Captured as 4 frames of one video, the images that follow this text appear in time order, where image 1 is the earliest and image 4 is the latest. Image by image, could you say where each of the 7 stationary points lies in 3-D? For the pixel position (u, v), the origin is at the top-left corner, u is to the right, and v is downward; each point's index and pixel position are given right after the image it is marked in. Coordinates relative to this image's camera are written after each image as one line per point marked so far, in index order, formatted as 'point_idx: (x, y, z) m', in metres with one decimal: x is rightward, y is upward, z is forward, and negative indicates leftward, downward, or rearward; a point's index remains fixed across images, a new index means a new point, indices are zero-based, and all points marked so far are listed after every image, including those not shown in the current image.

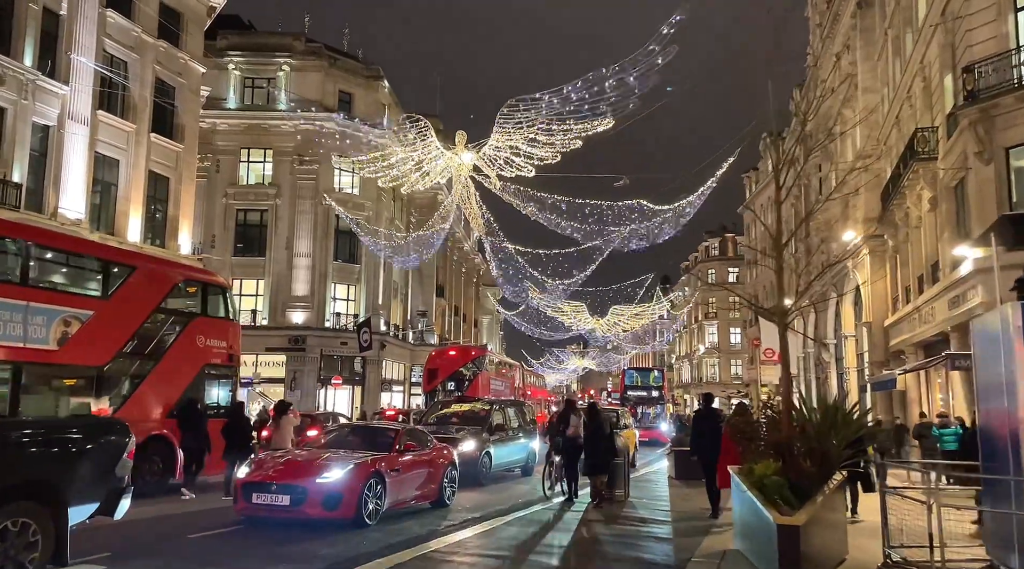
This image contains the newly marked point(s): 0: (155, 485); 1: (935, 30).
0: (-5.8, -3.3, +14.4) m
1: (+9.2, +5.5, +19.3) m
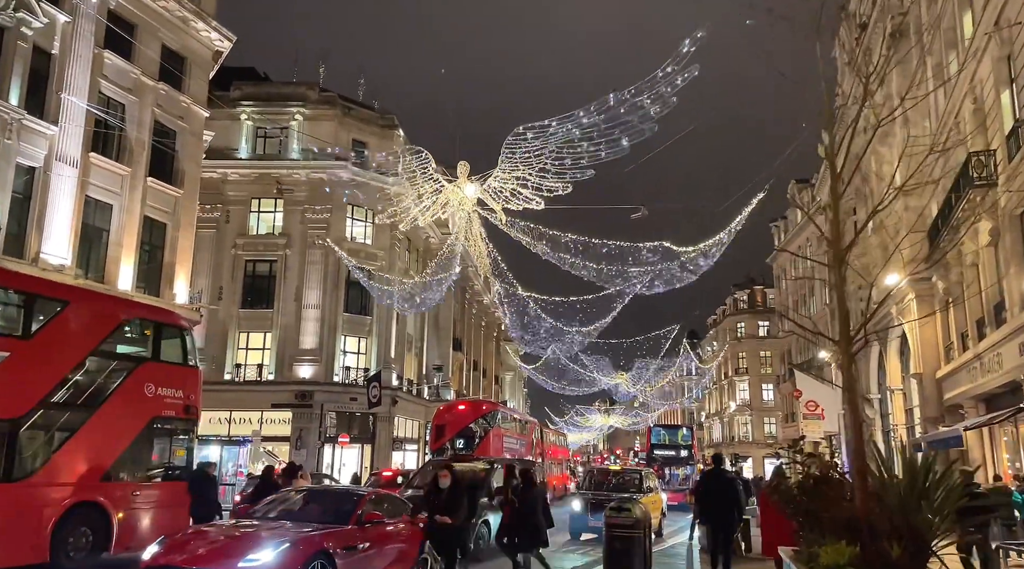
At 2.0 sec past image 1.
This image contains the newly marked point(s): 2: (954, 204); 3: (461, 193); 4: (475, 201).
0: (-5.8, -3.8, +12.3) m
1: (+9.3, +4.7, +17.4) m
2: (+9.9, +1.8, +19.9) m
3: (-1.1, +2.0, +19.5) m
4: (-0.8, +1.9, +19.9) m
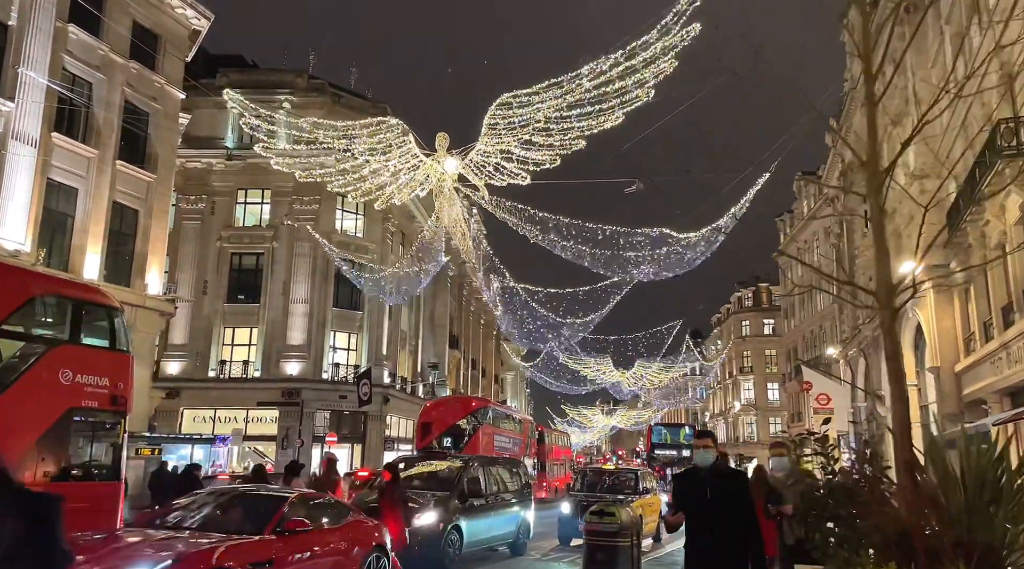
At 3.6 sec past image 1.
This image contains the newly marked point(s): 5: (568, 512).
0: (-6.2, -3.5, +10.8) m
1: (+9.0, +5.1, +15.7) m
2: (+9.6, +2.1, +18.2) m
3: (-1.4, +2.3, +17.9) m
4: (-1.2, +2.2, +18.3) m
5: (+1.1, -4.4, +17.2) m
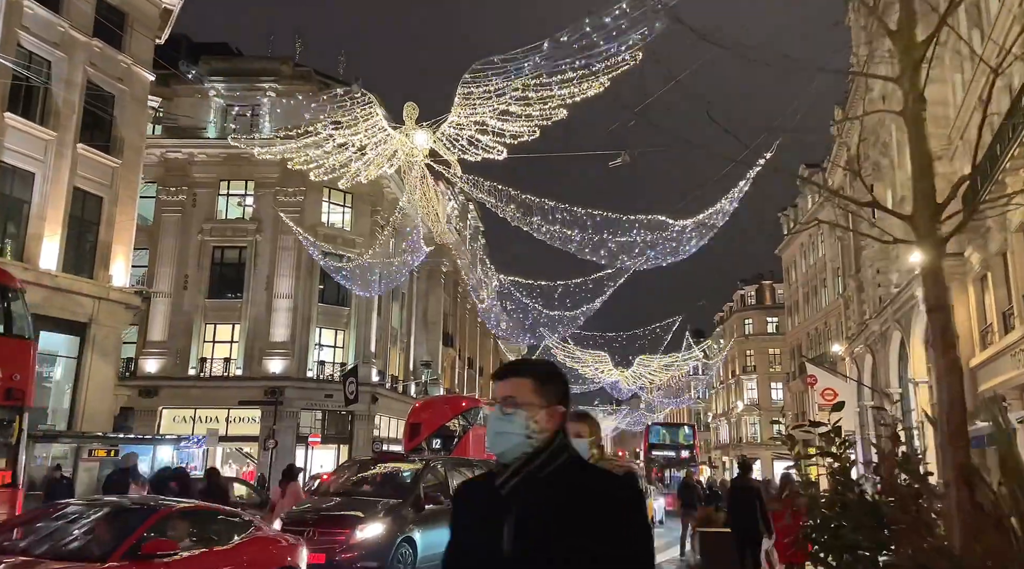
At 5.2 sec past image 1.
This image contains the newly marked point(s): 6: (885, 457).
0: (-6.6, -3.2, +9.2) m
1: (+8.5, +5.4, +14.1) m
2: (+9.1, +2.4, +16.7) m
3: (-1.9, +2.6, +16.3) m
4: (-1.6, +2.5, +16.7) m
5: (+0.6, -4.1, +15.6) m
6: (+3.9, -1.8, +9.4) m
